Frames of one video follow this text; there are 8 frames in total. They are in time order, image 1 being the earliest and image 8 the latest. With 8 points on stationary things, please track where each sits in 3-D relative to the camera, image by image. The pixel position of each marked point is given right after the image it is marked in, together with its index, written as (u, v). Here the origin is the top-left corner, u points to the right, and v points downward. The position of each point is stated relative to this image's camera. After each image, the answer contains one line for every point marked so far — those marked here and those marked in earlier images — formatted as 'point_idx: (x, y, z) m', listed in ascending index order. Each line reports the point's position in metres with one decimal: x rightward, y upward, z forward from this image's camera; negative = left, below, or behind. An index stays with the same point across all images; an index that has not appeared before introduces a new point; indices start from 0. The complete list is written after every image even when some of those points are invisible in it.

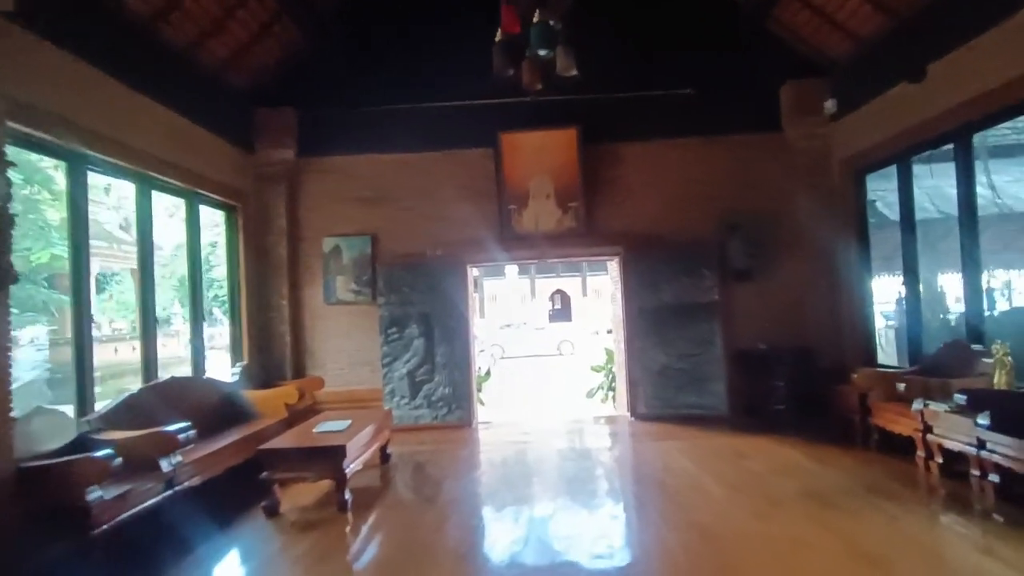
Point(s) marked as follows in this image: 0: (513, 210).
0: (0.0, +0.8, +6.9) m
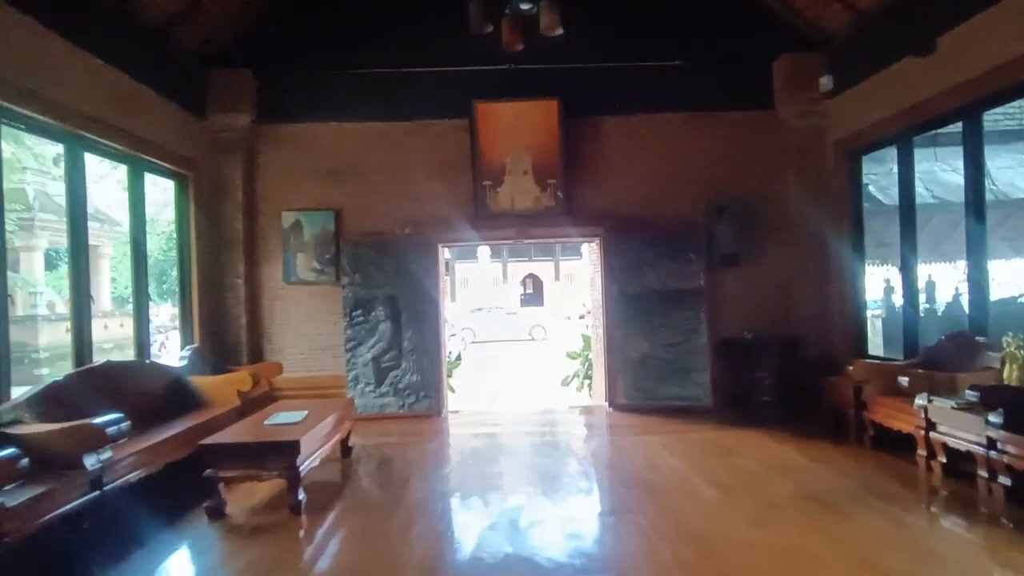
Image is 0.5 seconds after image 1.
0: (-0.2, +1.0, +6.5) m
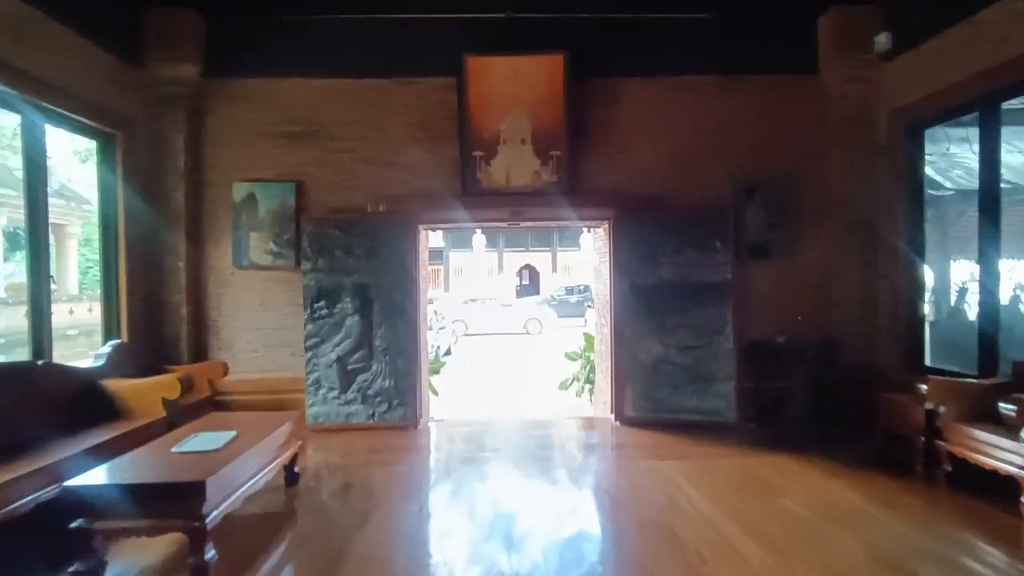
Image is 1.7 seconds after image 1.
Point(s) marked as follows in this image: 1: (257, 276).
0: (-0.3, +1.1, +5.5) m
1: (-2.2, +0.1, +5.5) m
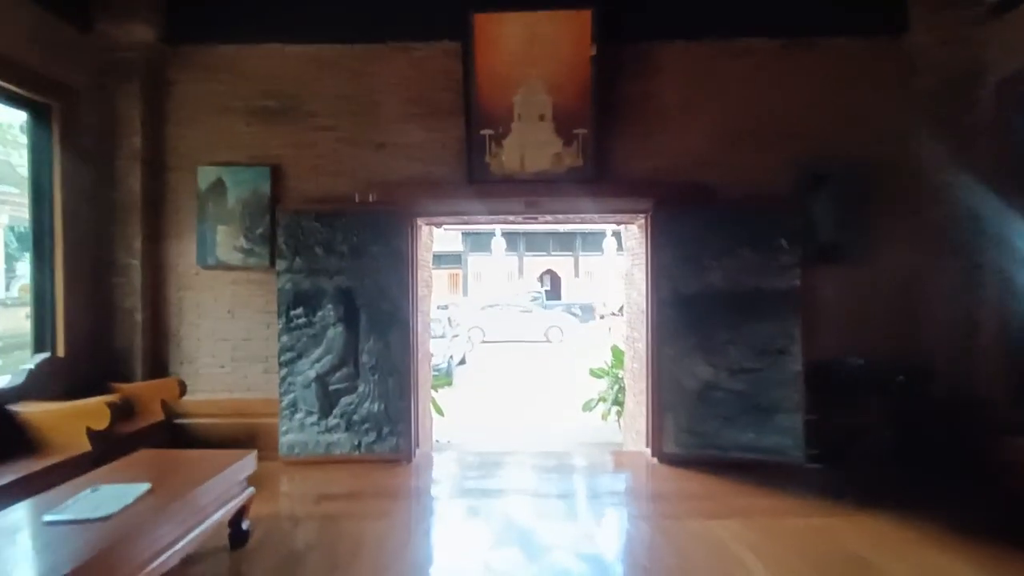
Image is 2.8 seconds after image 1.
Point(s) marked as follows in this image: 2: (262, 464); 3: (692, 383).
0: (-0.2, +1.1, +4.6) m
1: (-2.1, +0.1, +4.7) m
2: (-1.8, -1.2, +4.5) m
3: (+1.2, -0.7, +4.4) m
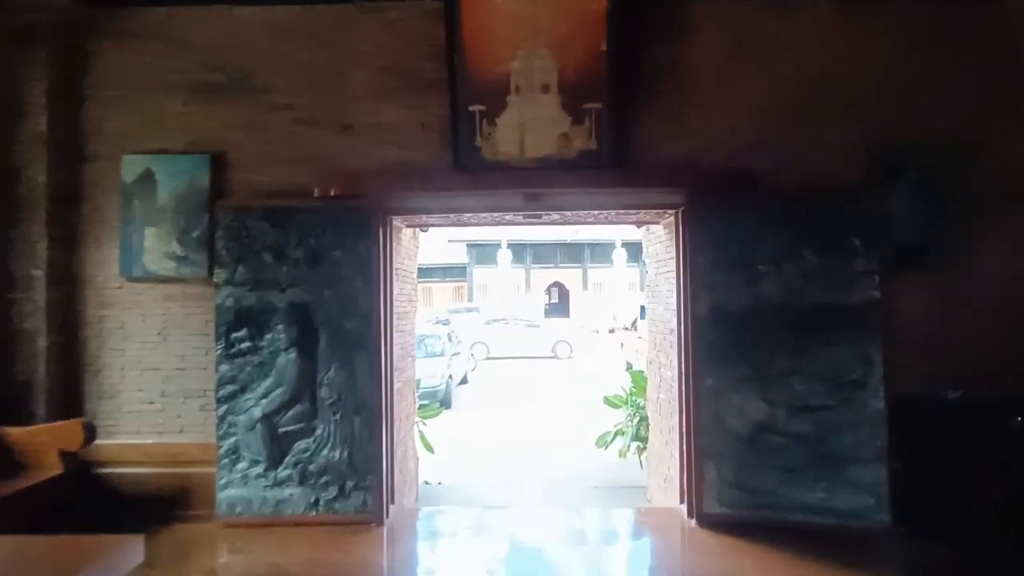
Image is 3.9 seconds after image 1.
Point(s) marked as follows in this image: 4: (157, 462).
0: (-0.2, +1.0, +3.6) m
1: (-2.1, 0.0, +3.8) m
2: (-1.8, -1.3, +3.6) m
3: (+1.2, -0.7, +3.5) m
4: (-2.0, -1.0, +3.7) m
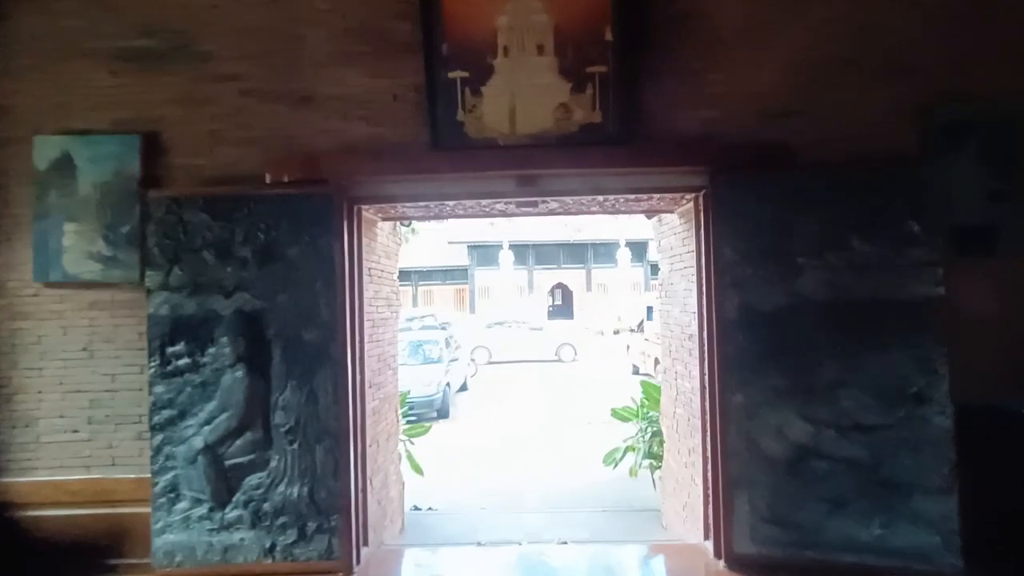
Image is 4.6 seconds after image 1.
0: (-0.3, +1.0, +3.1) m
1: (-2.1, -0.1, +3.2) m
2: (-1.8, -1.4, +3.0) m
3: (+1.2, -0.7, +2.9) m
4: (-2.1, -1.0, +3.1) m
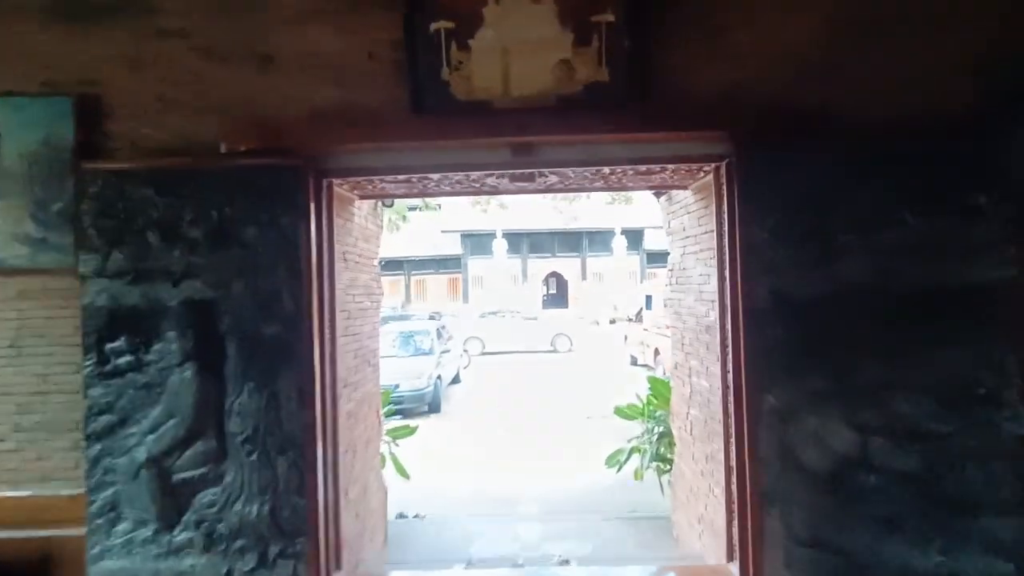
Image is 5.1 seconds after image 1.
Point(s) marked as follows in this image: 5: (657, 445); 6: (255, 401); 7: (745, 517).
0: (-0.3, +1.0, +2.6) m
1: (-2.2, 0.0, +2.7) m
2: (-1.8, -1.3, +2.6) m
3: (+1.2, -0.7, +2.5) m
4: (-2.1, -1.0, +2.7) m
5: (+1.0, -1.0, +4.4) m
6: (-1.0, -0.5, +2.6) m
7: (+0.9, -0.9, +2.6) m
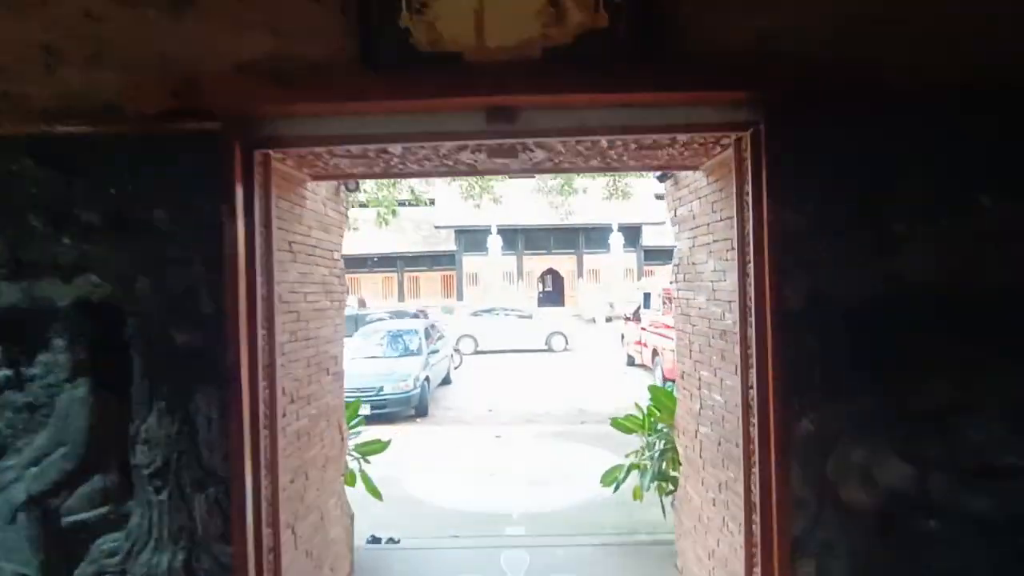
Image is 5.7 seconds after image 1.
0: (-0.4, +1.0, +2.1) m
1: (-2.2, 0.0, +2.2) m
2: (-1.9, -1.3, +2.1) m
3: (+1.1, -0.6, +2.0) m
4: (-2.2, -1.0, +2.2) m
5: (+0.9, -1.0, +3.9) m
6: (-1.1, -0.4, +2.1) m
7: (+0.9, -0.9, +2.1) m
